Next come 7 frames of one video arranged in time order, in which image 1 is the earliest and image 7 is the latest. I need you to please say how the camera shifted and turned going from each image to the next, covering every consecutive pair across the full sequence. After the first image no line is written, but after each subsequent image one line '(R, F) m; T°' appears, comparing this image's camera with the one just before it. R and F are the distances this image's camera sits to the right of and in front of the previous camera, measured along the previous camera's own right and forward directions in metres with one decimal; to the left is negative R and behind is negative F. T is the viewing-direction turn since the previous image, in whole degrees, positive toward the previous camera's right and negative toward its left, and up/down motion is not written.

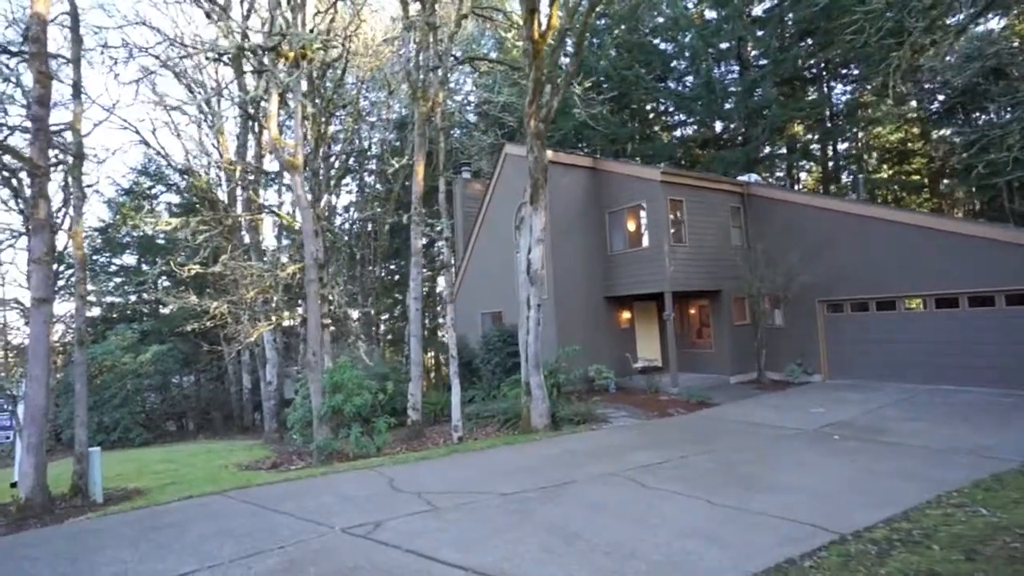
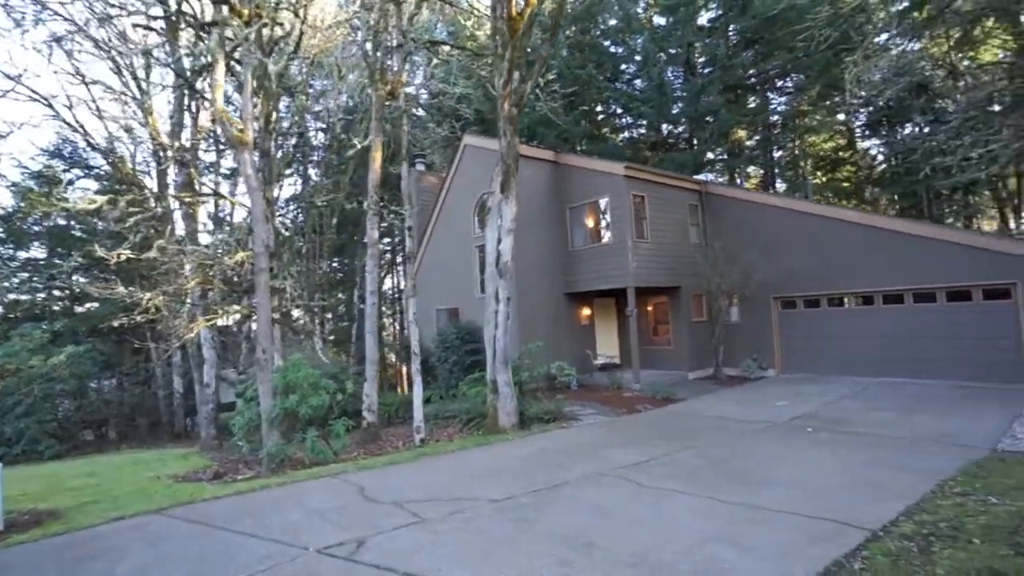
(-0.4, +0.5) m; +6°
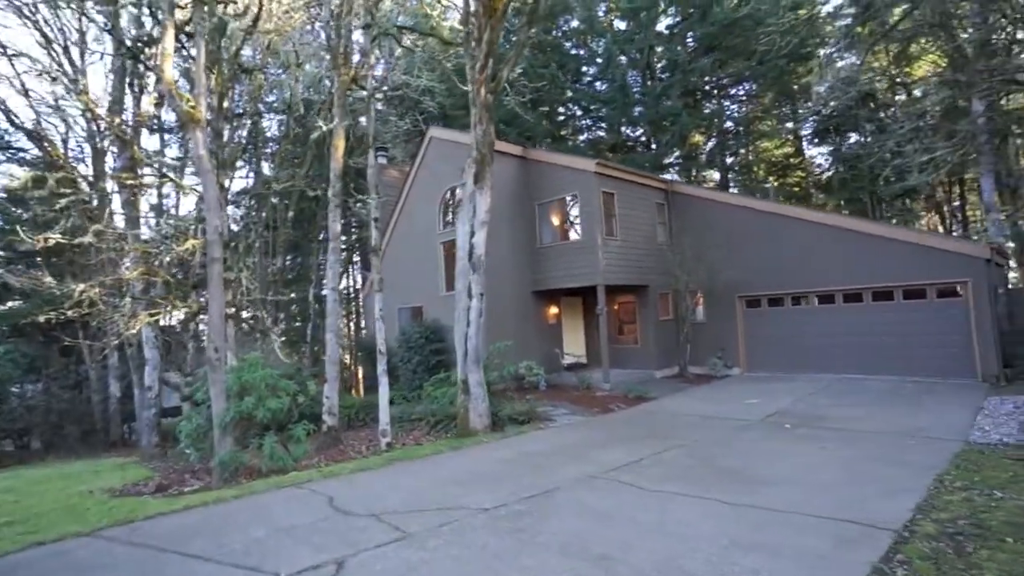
(-0.3, +0.4) m; +5°
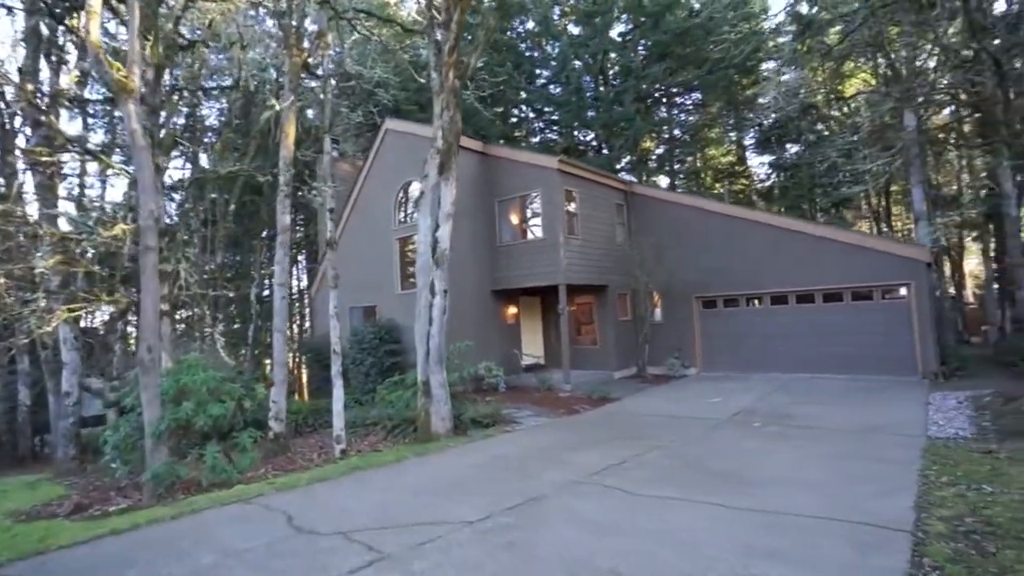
(-0.3, +0.4) m; +6°
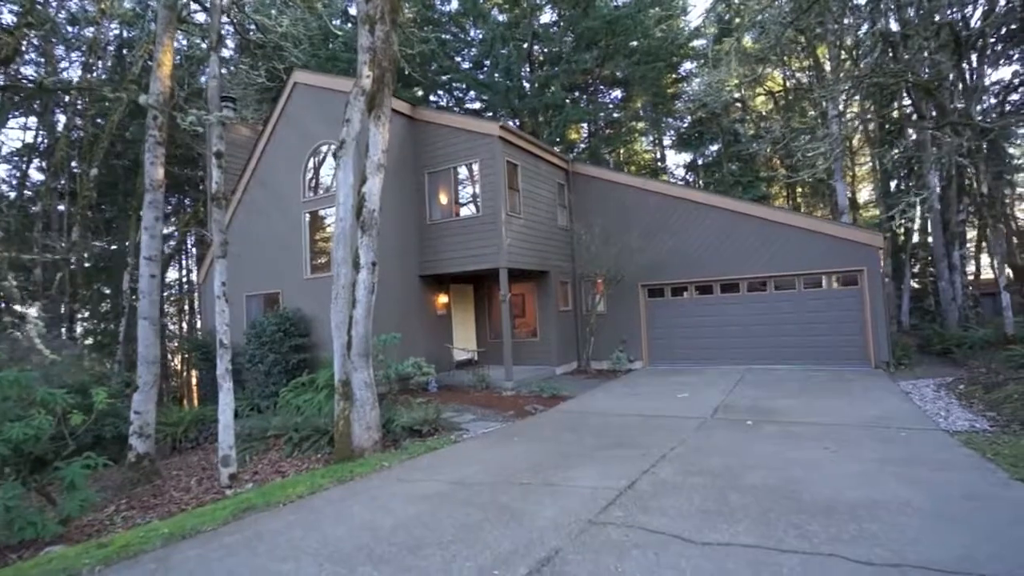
(-0.5, +1.8) m; +9°
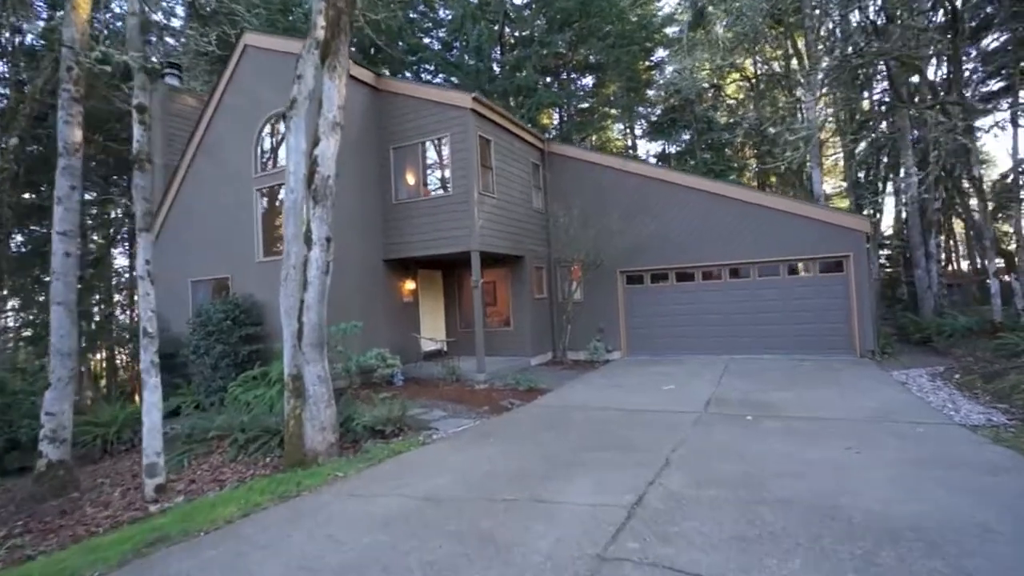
(-0.1, +0.8) m; +3°
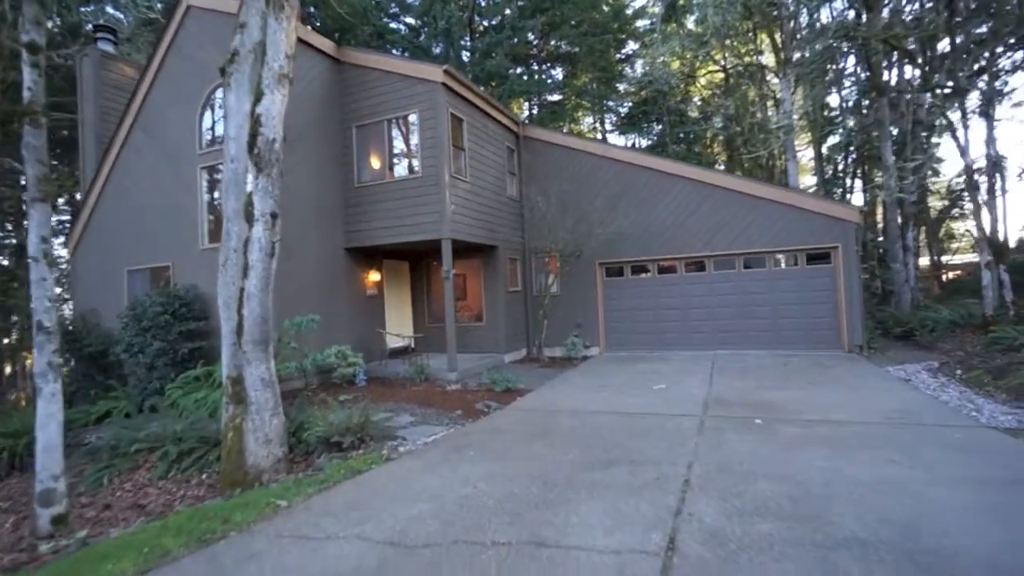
(-0.1, +0.9) m; +4°
